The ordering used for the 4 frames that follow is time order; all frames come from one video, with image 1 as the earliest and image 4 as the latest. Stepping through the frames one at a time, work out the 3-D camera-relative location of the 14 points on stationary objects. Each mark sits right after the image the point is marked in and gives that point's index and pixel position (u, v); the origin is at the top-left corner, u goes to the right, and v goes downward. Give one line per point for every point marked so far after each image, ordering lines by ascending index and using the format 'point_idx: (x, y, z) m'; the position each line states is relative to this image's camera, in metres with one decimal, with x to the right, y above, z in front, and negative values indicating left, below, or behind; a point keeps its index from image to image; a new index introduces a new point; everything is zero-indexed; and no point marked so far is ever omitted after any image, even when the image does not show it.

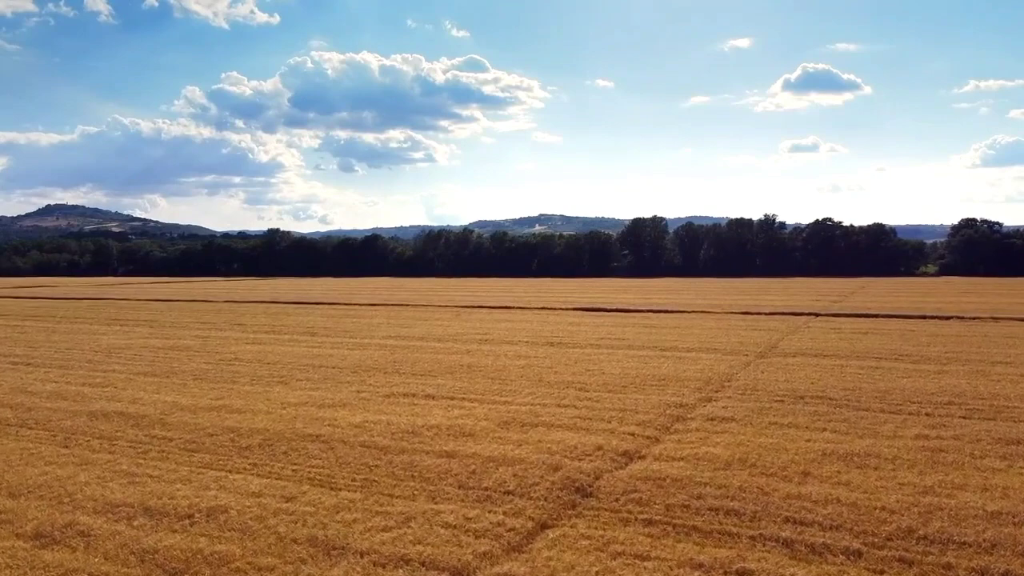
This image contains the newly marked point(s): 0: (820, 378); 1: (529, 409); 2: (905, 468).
0: (+7.3, -2.2, +17.2) m
1: (+0.3, -2.4, +14.0) m
2: (+5.5, -2.5, +10.0) m
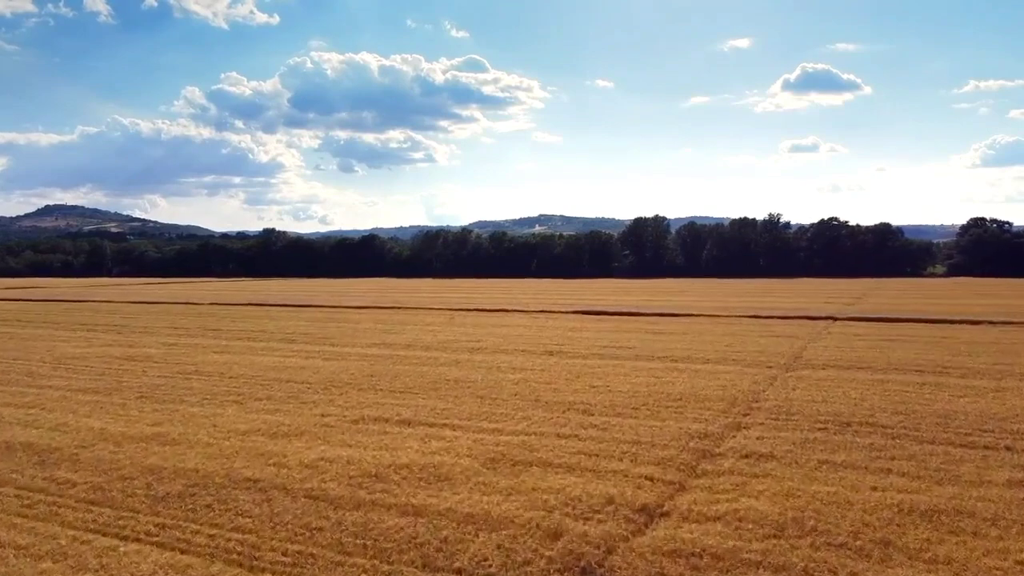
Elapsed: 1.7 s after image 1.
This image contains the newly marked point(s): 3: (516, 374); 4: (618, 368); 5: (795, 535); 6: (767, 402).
0: (+7.2, -2.3, +14.8) m
1: (+0.2, -2.5, +11.6) m
2: (+5.3, -2.6, +7.6) m
3: (+0.1, -2.2, +18.4) m
4: (+2.8, -2.1, +19.2) m
5: (+3.0, -2.6, +7.6) m
6: (+5.1, -2.3, +14.6) m
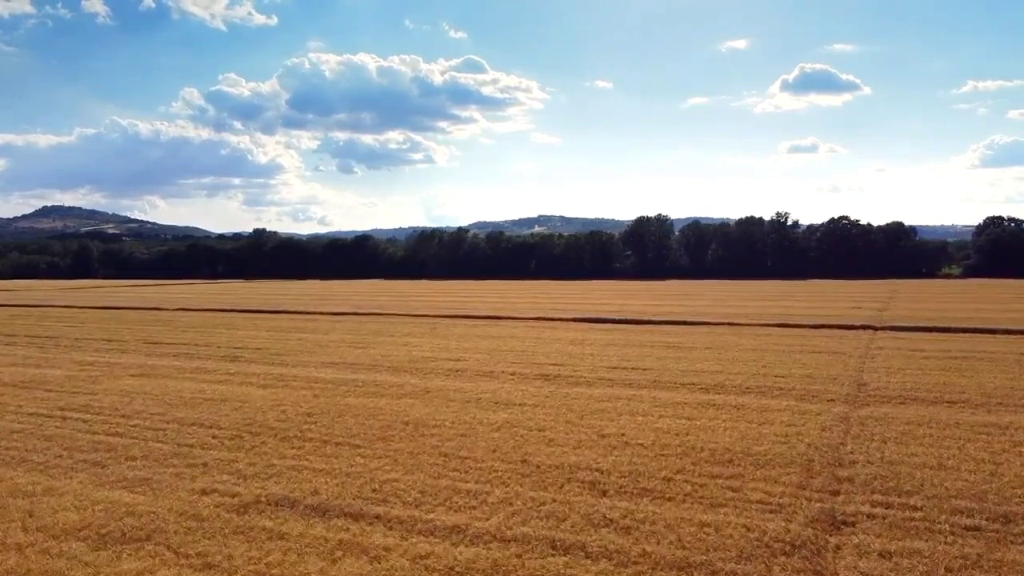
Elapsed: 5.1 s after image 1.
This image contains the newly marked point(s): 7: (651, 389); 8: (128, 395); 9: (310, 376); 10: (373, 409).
0: (+6.8, -2.4, +10.2) m
1: (-0.2, -2.7, +7.0) m
2: (+5.0, -2.8, +3.0) m
3: (-0.3, -2.4, +13.8) m
4: (+2.5, -2.3, +14.6) m
5: (+2.6, -2.8, +3.1) m
6: (+4.8, -2.5, +10.0) m
7: (+3.2, -2.3, +16.3) m
8: (-9.0, -2.5, +16.9) m
9: (-5.4, -2.3, +19.2) m
10: (-2.8, -2.5, +14.8) m
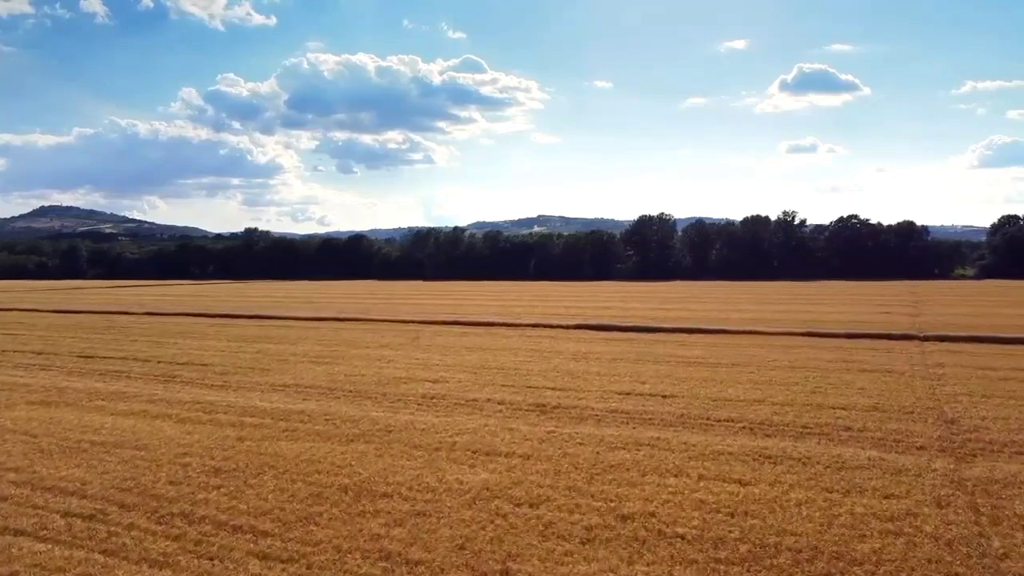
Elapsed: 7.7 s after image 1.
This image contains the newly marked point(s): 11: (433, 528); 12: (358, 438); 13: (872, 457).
0: (+6.6, -2.6, +6.4) m
1: (-0.4, -2.8, +3.2) m
2: (+4.7, -2.9, -0.8) m
3: (-0.5, -2.5, +10.0) m
4: (+2.2, -2.5, +10.8) m
5: (+2.4, -2.9, -0.7) m
6: (+4.6, -2.6, +6.2) m
7: (+2.9, -2.4, +12.5) m
8: (-9.2, -2.6, +13.2) m
9: (-5.6, -2.5, +15.4) m
10: (-3.1, -2.6, +11.0) m
11: (-0.9, -2.7, +8.1) m
12: (-2.6, -2.5, +12.5) m
13: (+5.4, -2.5, +10.7) m
